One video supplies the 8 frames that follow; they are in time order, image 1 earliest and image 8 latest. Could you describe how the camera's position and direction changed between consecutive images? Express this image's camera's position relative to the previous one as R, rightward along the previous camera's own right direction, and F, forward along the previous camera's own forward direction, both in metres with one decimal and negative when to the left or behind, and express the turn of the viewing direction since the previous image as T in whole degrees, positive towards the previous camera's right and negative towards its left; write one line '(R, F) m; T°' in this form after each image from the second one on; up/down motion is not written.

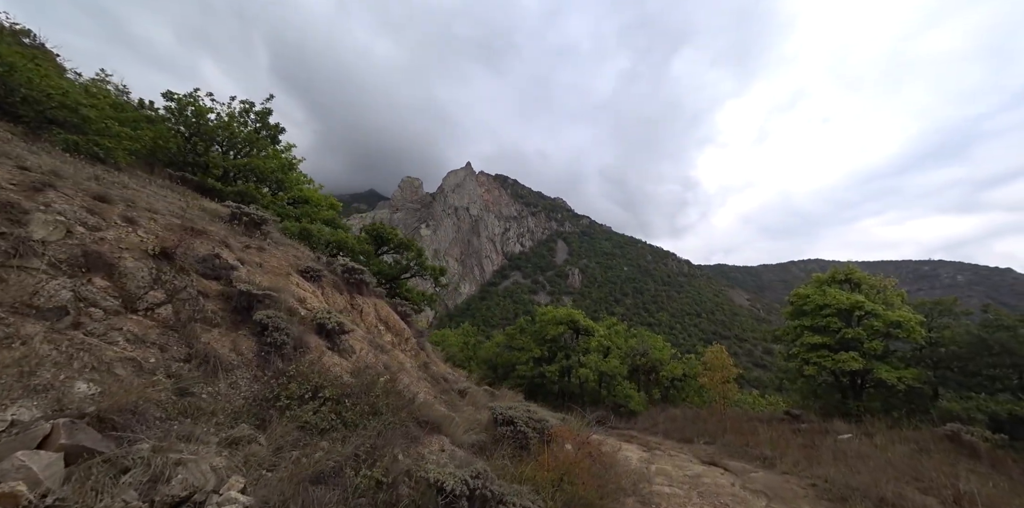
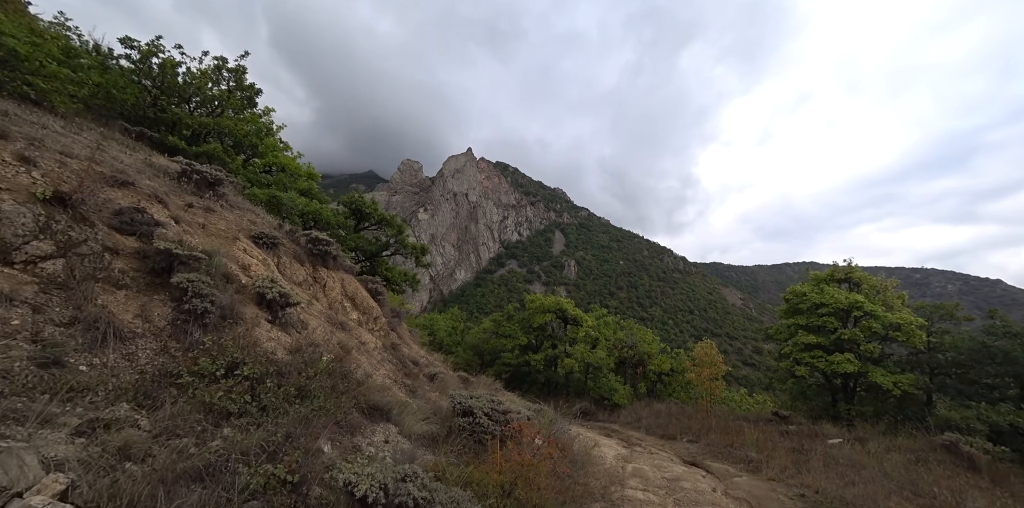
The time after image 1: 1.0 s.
(+0.5, +0.9) m; 0°
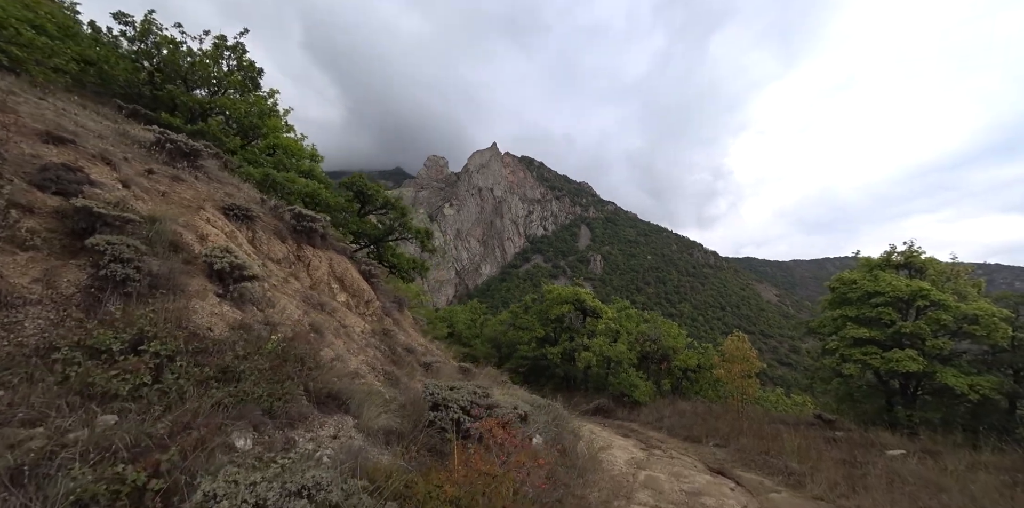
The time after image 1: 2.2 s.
(+0.6, +1.2) m; -4°
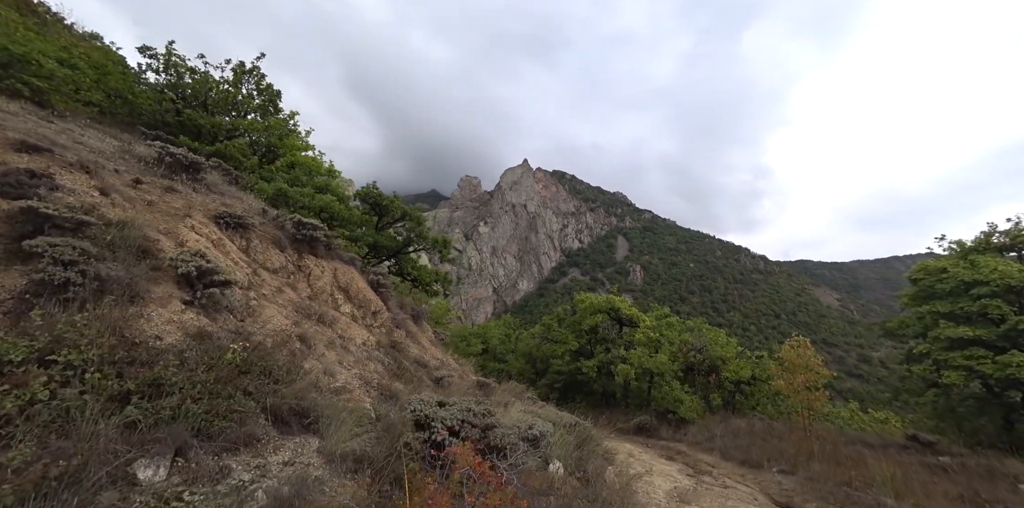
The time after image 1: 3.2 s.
(+0.5, +1.0) m; -5°
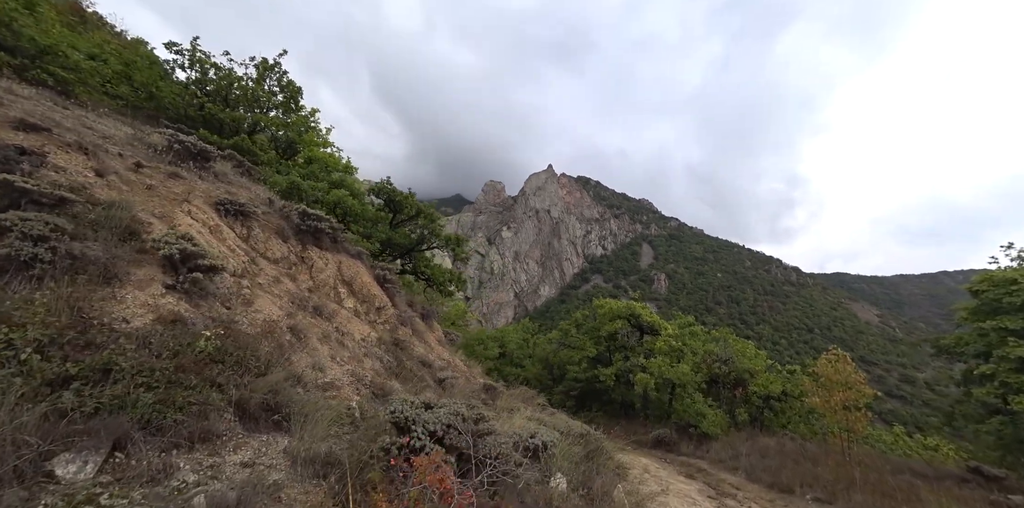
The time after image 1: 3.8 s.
(+0.3, +0.5) m; -3°
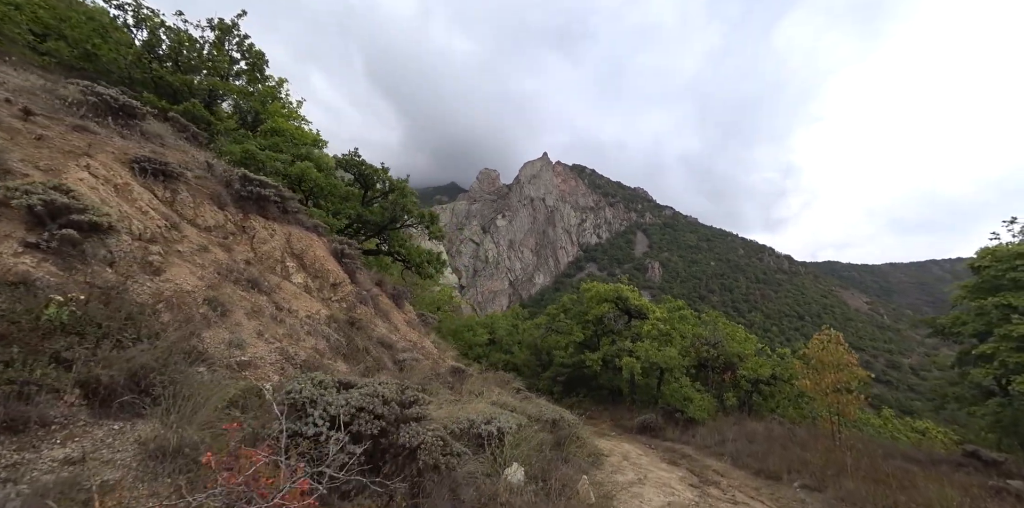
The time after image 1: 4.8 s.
(+0.6, +0.9) m; +1°
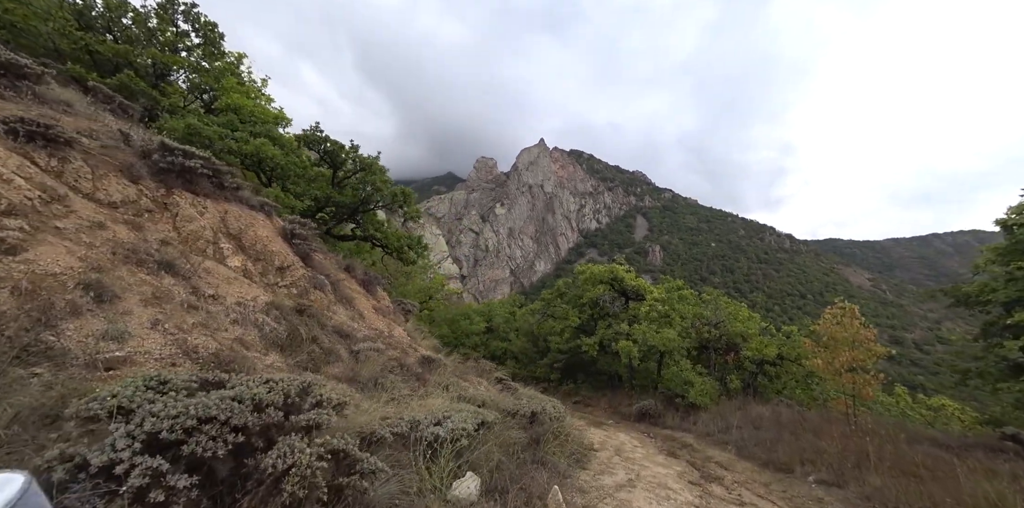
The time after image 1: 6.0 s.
(+0.5, +1.1) m; 0°
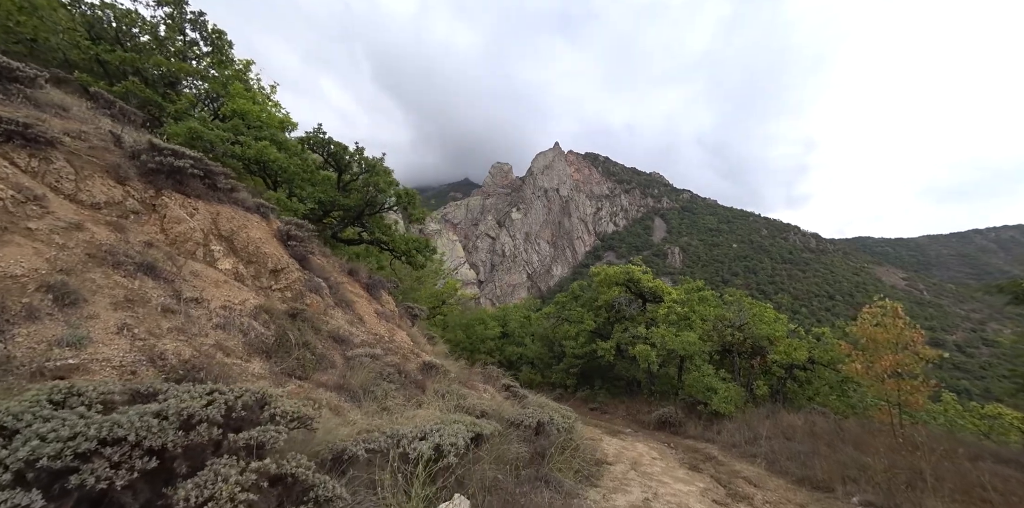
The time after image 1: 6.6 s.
(+0.2, +0.5) m; -2°
